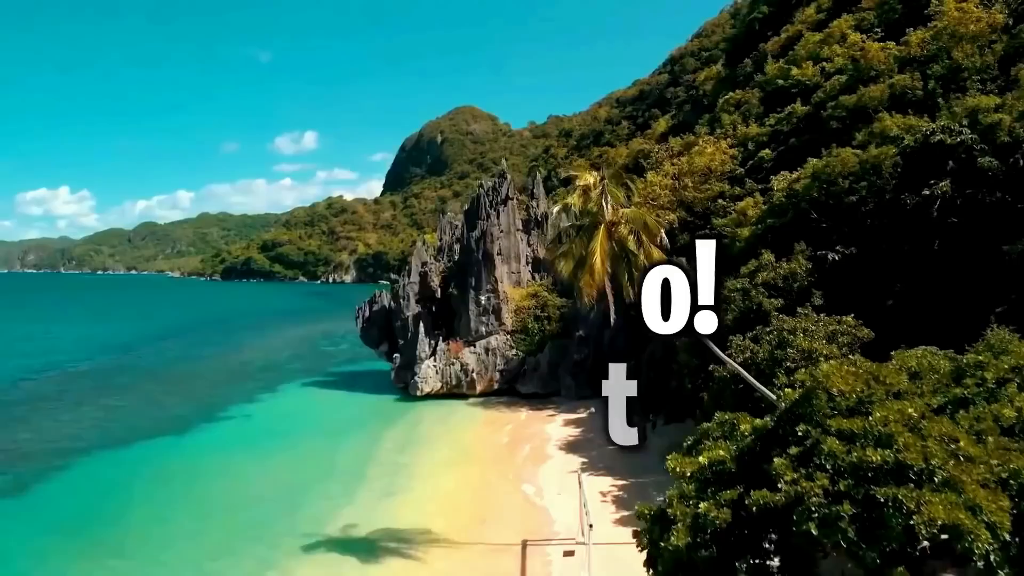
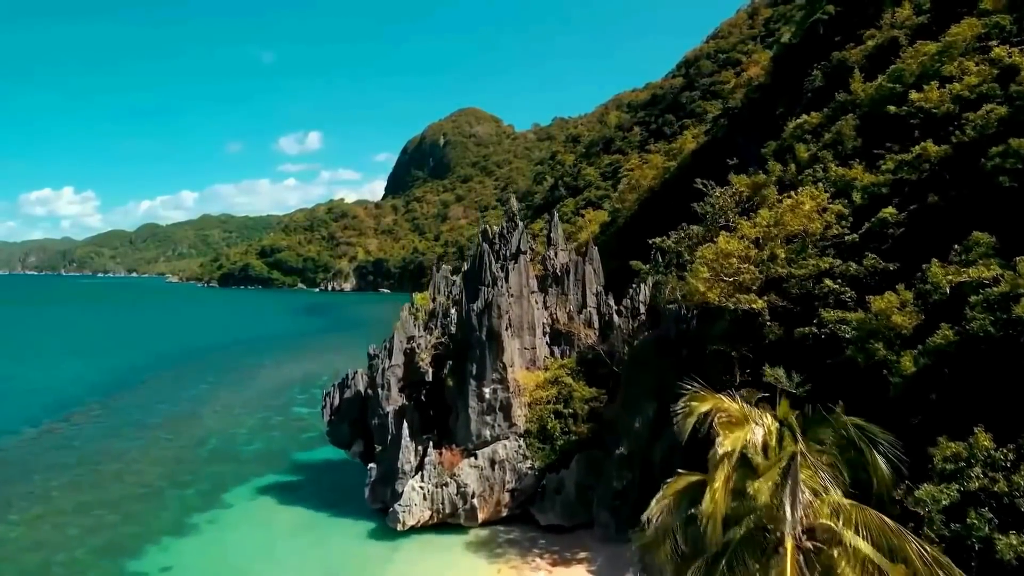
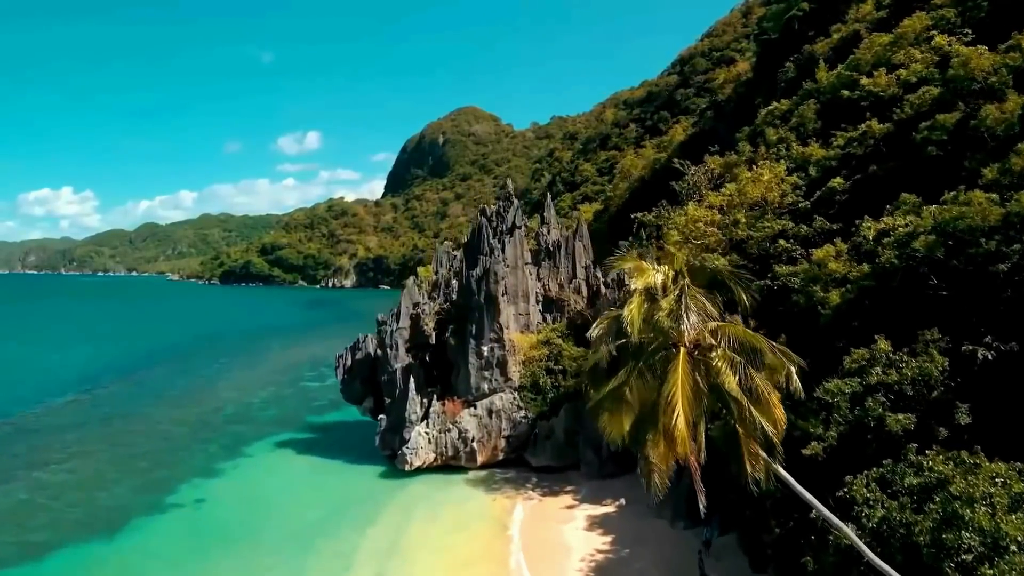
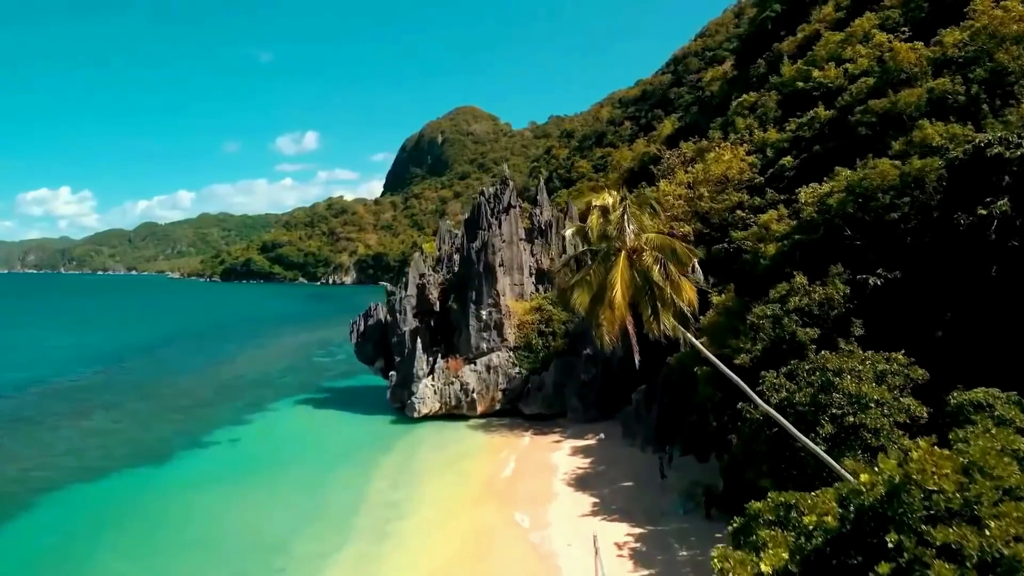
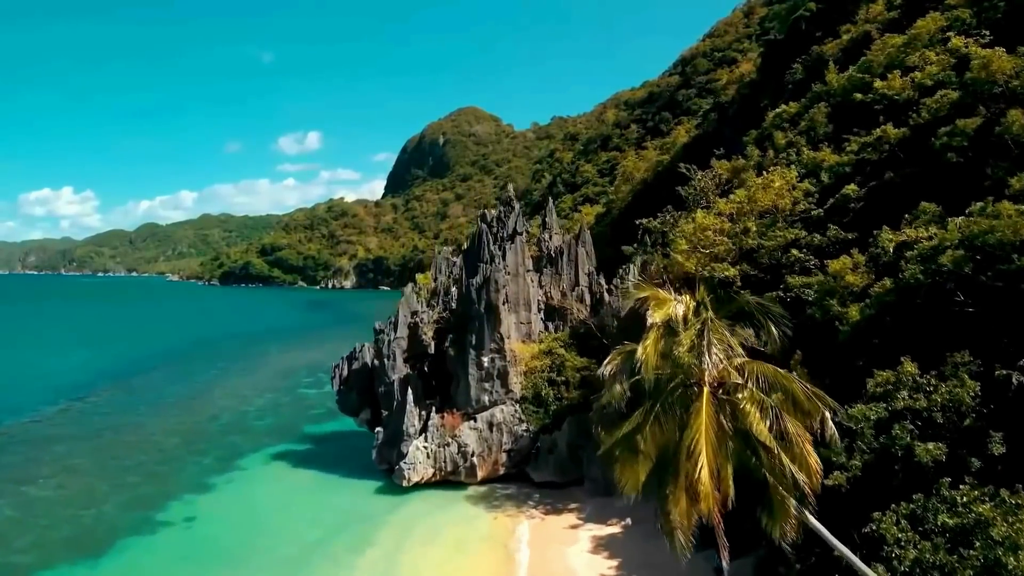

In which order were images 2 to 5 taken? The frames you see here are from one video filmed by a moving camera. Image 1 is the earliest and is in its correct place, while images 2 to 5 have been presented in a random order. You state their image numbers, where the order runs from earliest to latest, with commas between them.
4, 3, 5, 2
